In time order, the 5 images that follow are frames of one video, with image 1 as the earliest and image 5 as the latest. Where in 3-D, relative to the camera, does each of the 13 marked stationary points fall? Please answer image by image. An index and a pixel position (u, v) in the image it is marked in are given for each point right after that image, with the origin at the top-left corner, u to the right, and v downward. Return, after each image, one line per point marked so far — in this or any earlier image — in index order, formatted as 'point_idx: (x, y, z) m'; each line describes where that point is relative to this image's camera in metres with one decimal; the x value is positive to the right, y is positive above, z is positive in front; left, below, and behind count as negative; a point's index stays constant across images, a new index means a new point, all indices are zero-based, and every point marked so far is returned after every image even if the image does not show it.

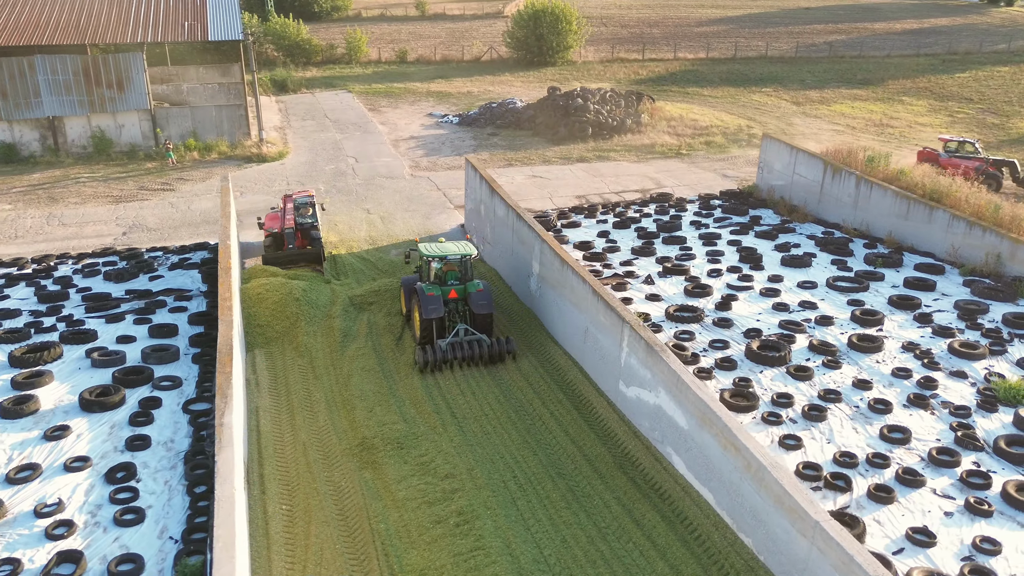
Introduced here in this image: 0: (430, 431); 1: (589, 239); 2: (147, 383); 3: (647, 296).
0: (-1.1, -1.9, +11.1) m
1: (+1.6, +1.0, +17.4) m
2: (-4.4, -1.1, +10.2) m
3: (+2.1, -0.2, +13.5) m
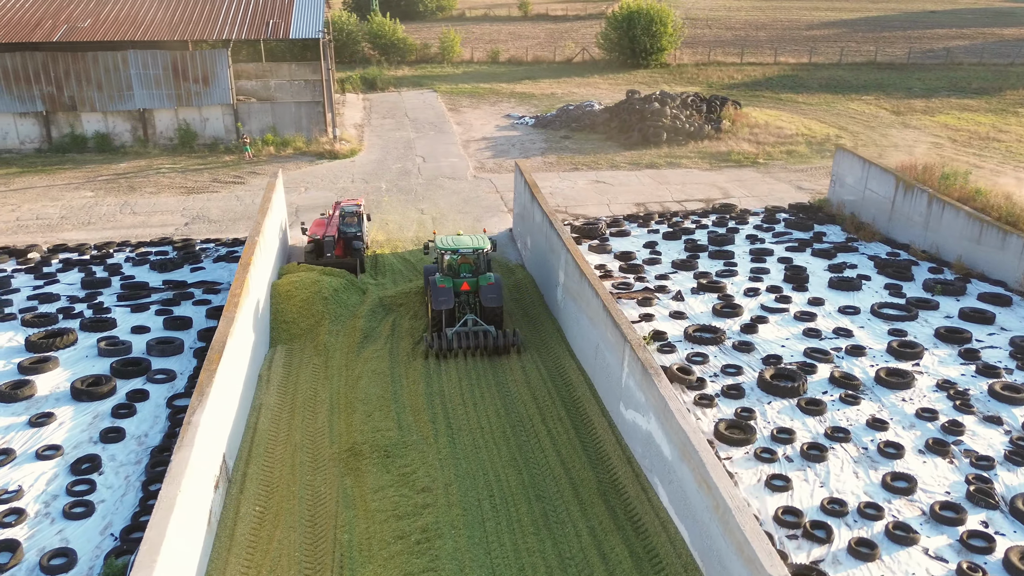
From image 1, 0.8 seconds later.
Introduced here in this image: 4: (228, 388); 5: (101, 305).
0: (-1.1, -1.9, +10.9) m
1: (+2.3, +0.7, +16.8) m
2: (-4.5, -1.0, +10.4) m
3: (+2.4, -0.4, +12.9) m
4: (-3.4, -1.2, +10.5) m
5: (-6.3, -0.3, +13.2) m
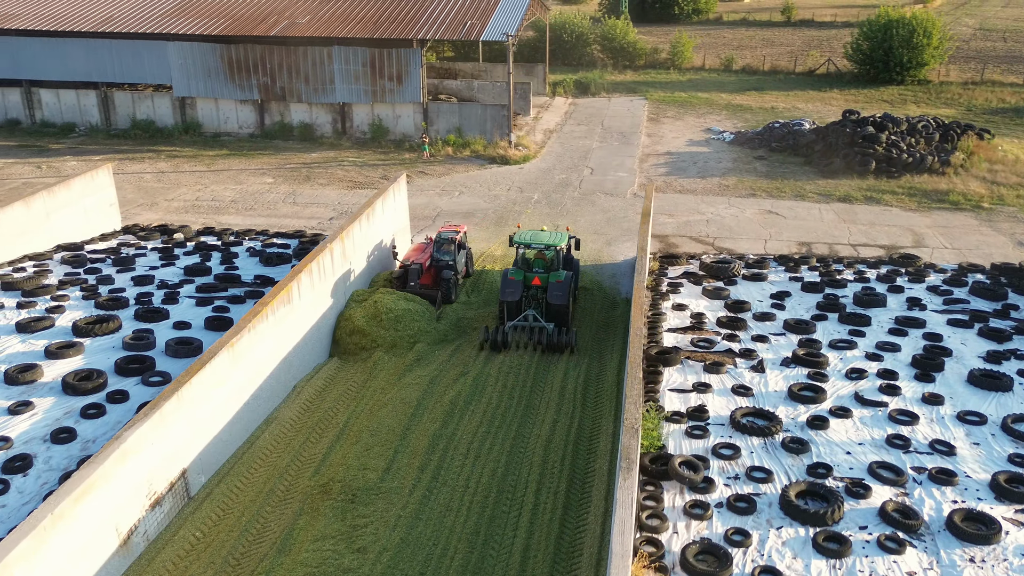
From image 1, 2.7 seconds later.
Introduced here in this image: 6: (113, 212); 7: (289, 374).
0: (-1.3, -2.3, +10.0) m
1: (+4.0, -0.2, +14.6) m
2: (-4.5, -1.1, +10.5) m
3: (+2.8, -1.3, +10.9) m
4: (-3.5, -1.3, +10.2) m
5: (-5.4, -0.1, +13.6) m
6: (-8.9, +1.7, +19.2) m
7: (-3.2, -1.2, +12.2) m
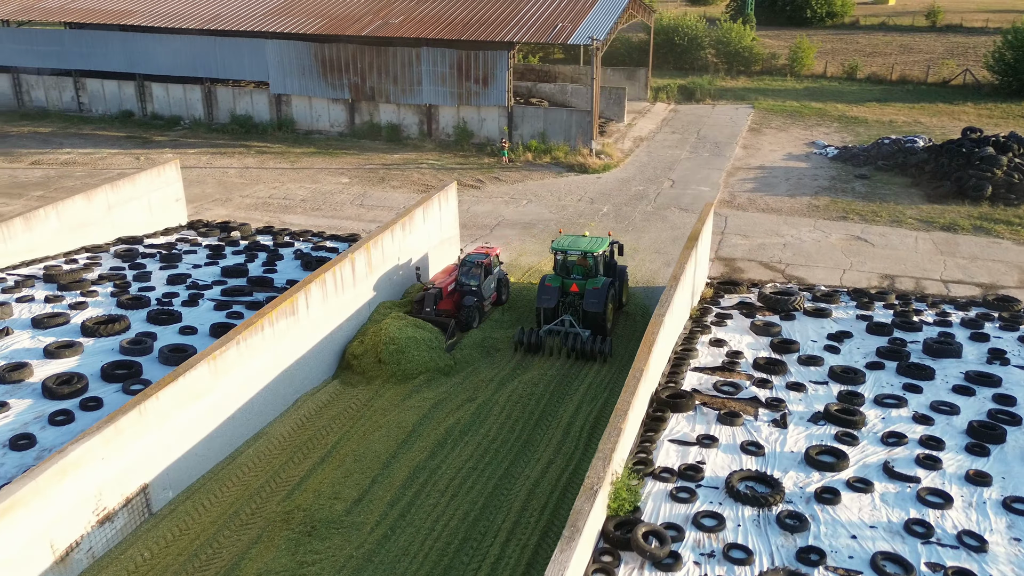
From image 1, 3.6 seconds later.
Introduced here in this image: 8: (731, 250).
0: (-1.7, -2.6, +9.4) m
1: (+4.4, -0.8, +13.2) m
2: (-4.7, -1.1, +10.4) m
3: (+2.6, -1.8, +9.7) m
4: (-3.8, -1.5, +10.0) m
5: (-5.0, -0.1, +13.6) m
6: (-7.6, +1.9, +19.6) m
7: (-3.1, -1.4, +11.9) m
8: (+4.7, +0.8, +18.5) m
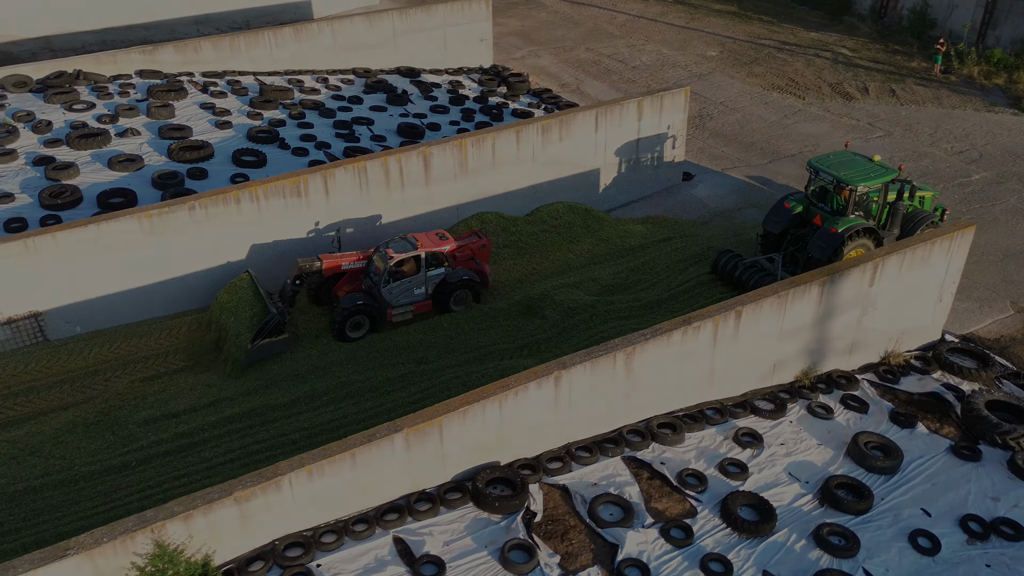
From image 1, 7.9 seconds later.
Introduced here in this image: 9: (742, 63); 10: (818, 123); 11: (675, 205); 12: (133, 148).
0: (-3.9, -1.5, +8.8) m
1: (+3.4, -1.9, +7.7) m
2: (-5.1, +1.0, +10.9) m
3: (-0.4, -2.3, +6.3) m
4: (-4.8, +0.3, +10.1) m
5: (-3.0, +2.2, +13.3) m
6: (-0.6, +5.3, +18.8) m
7: (-3.1, +0.2, +11.2) m
8: (+7.4, -0.2, +11.2) m
9: (+5.3, +5.2, +19.9) m
10: (+5.9, +3.2, +16.6) m
11: (+2.6, +1.3, +13.6) m
12: (-5.6, +2.0, +12.6) m
